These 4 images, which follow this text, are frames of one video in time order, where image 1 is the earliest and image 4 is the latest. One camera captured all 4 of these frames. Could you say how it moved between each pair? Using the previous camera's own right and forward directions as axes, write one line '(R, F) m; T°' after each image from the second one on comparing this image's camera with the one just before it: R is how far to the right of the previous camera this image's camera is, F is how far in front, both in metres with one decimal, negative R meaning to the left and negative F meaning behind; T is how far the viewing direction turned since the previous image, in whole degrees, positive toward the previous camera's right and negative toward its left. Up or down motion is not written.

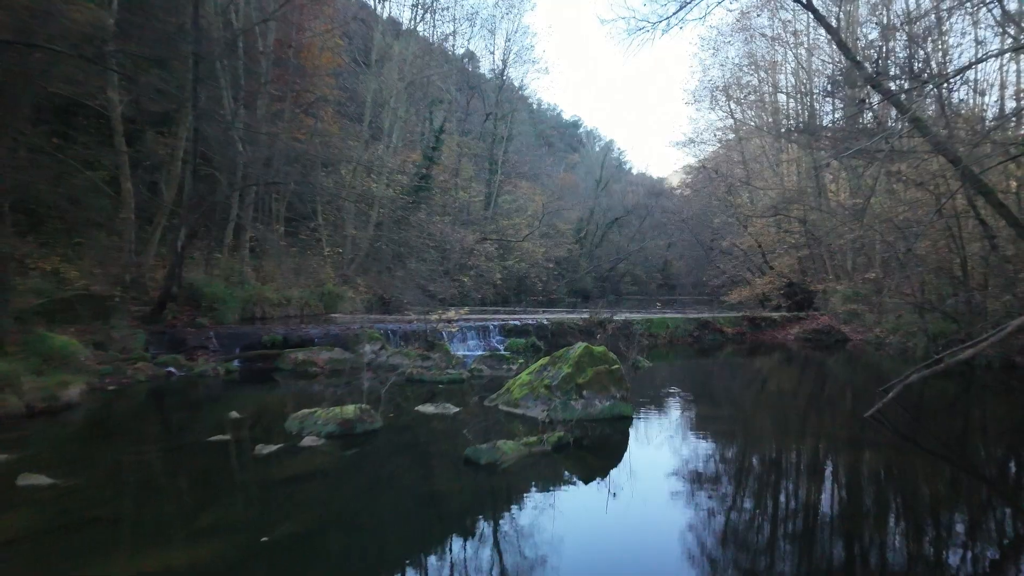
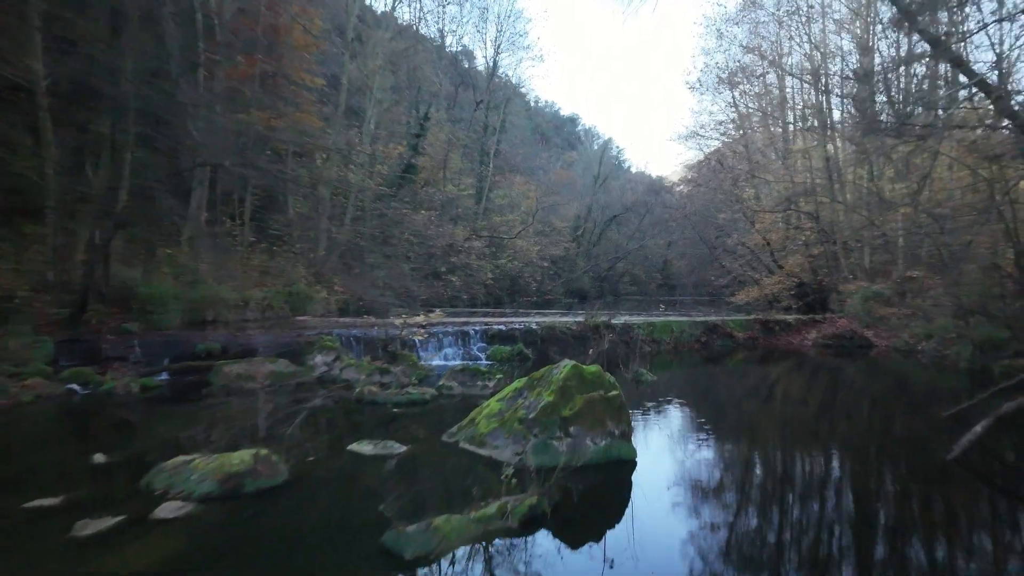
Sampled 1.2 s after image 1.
(+0.2, +1.2) m; 0°
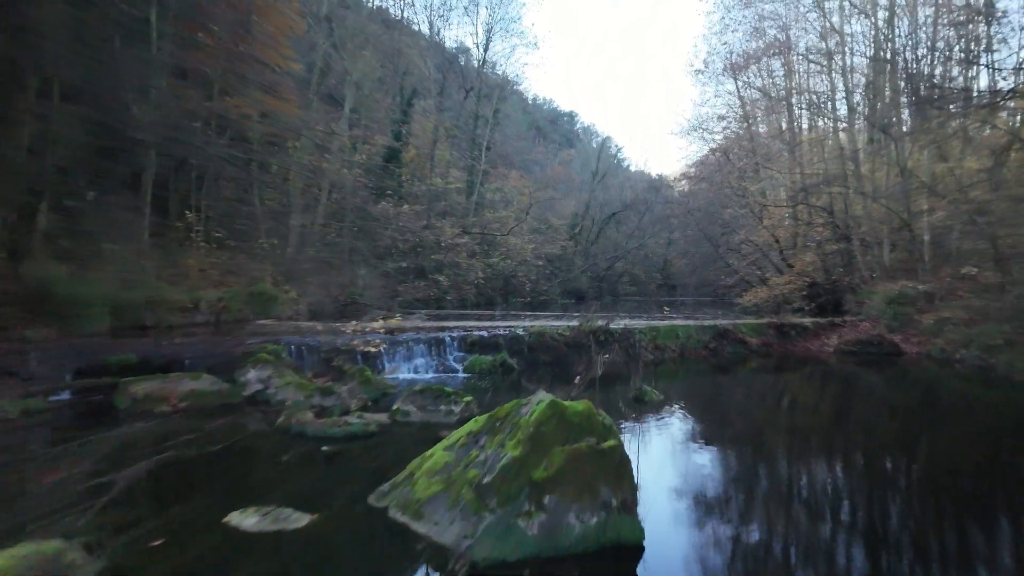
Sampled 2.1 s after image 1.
(+0.2, +1.1) m; 0°
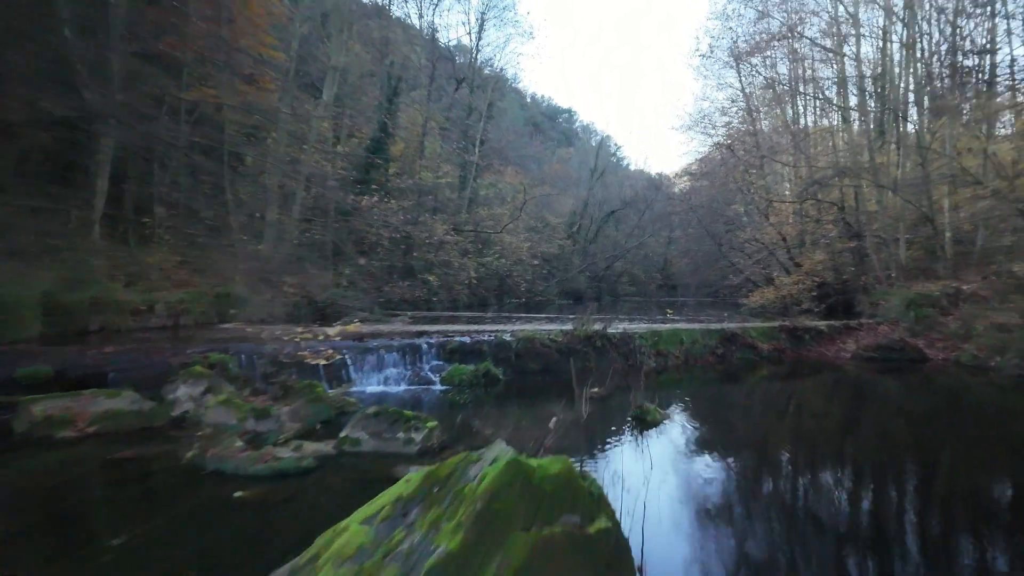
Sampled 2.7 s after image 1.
(+0.1, +0.8) m; 0°
